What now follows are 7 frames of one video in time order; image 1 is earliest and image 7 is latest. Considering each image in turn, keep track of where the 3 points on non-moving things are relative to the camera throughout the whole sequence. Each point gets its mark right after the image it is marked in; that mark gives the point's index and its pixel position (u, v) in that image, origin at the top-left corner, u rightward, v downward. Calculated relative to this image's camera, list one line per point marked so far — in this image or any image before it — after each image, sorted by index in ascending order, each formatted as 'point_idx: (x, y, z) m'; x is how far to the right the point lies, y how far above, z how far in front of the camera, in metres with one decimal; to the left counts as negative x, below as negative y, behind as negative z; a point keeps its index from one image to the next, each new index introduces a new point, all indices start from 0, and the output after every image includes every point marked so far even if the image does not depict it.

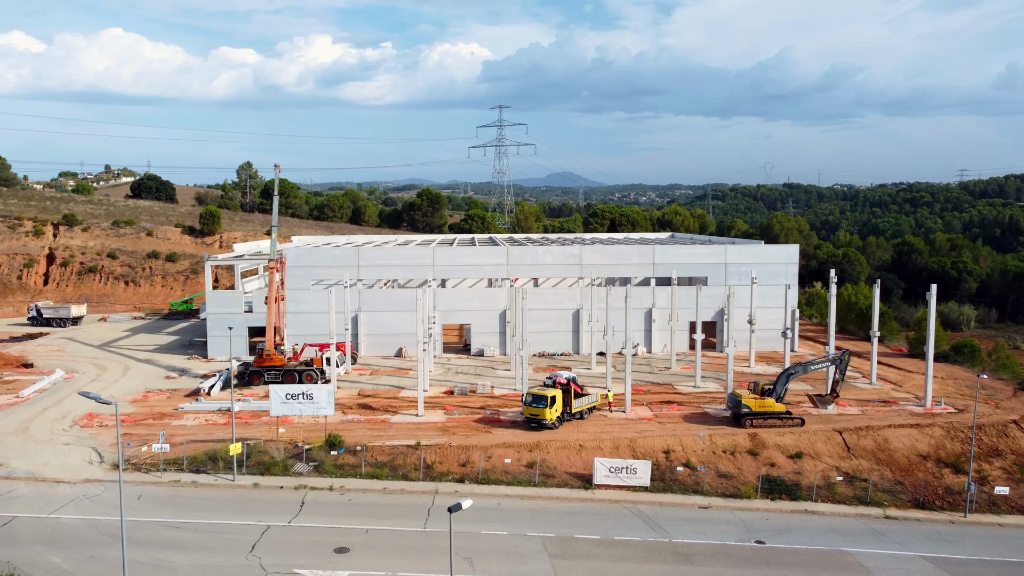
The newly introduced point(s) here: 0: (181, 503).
0: (-8.8, -5.6, +19.4) m
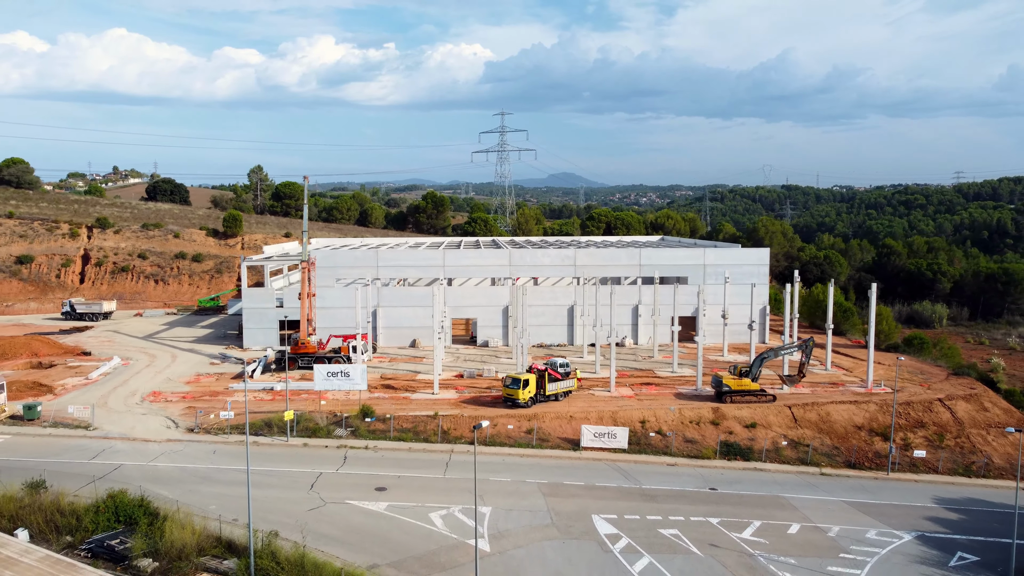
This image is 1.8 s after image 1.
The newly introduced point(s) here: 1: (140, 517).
0: (-8.7, -5.5, +24.3) m
1: (-9.1, -5.6, +17.9) m
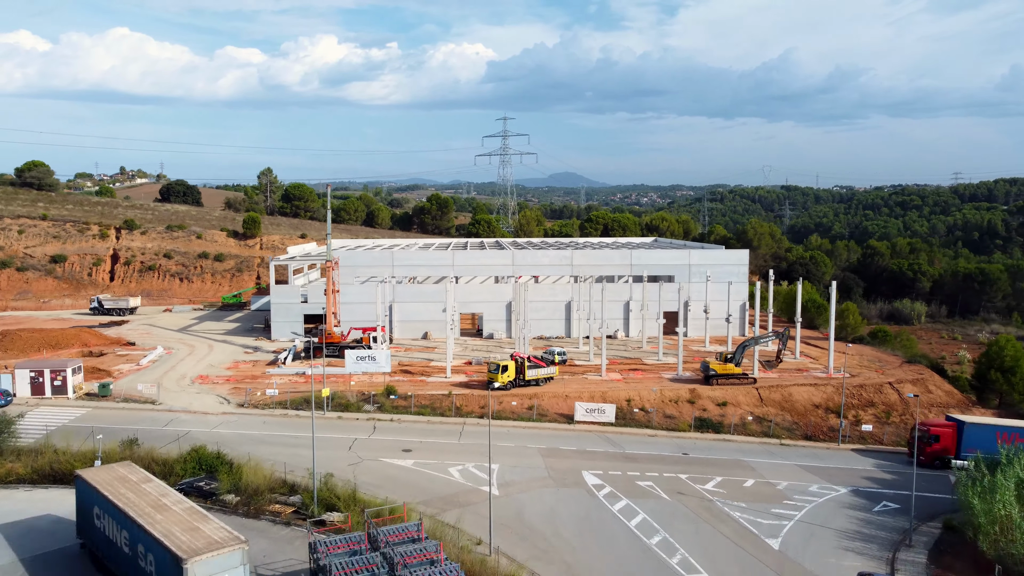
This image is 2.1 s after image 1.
0: (-8.6, -5.3, +28.7) m
1: (-8.9, -5.4, +22.4) m
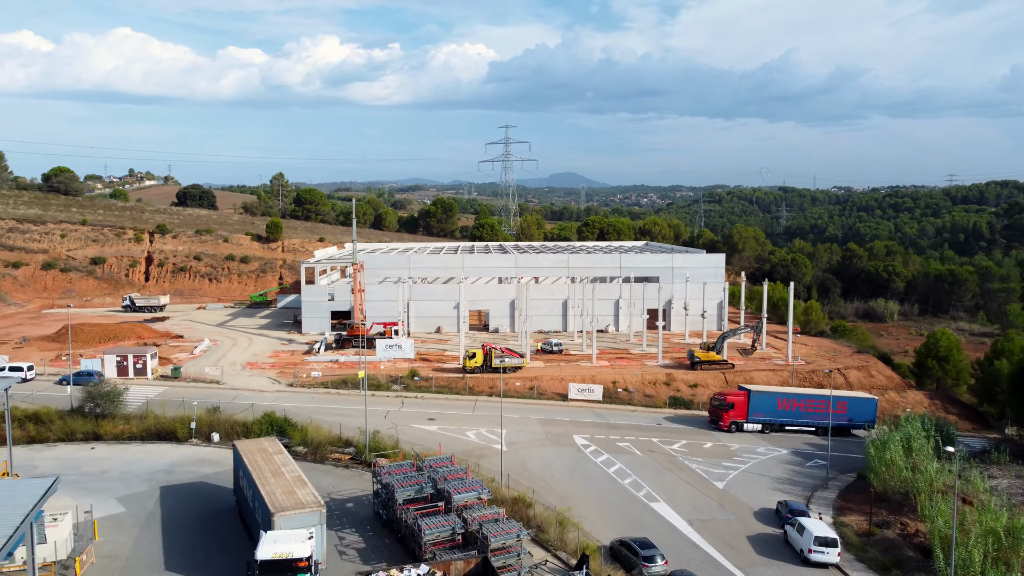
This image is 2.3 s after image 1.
0: (-8.4, -5.3, +34.9) m
1: (-8.7, -5.4, +28.6) m
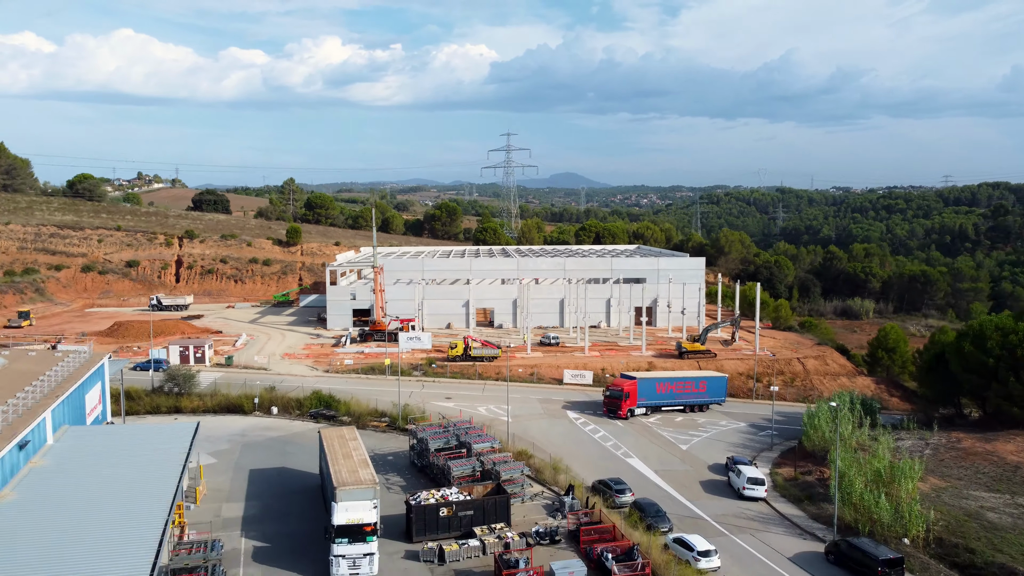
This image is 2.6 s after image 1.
0: (-8.2, -5.3, +41.4) m
1: (-8.6, -5.5, +35.0) m
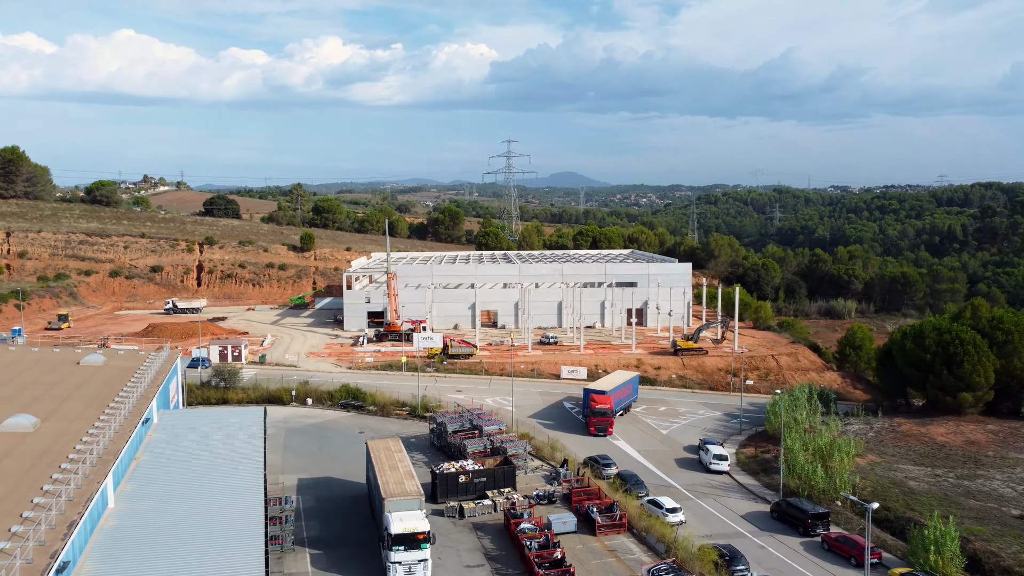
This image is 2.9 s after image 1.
0: (-8.0, -5.7, +46.6) m
1: (-8.4, -5.8, +40.3) m
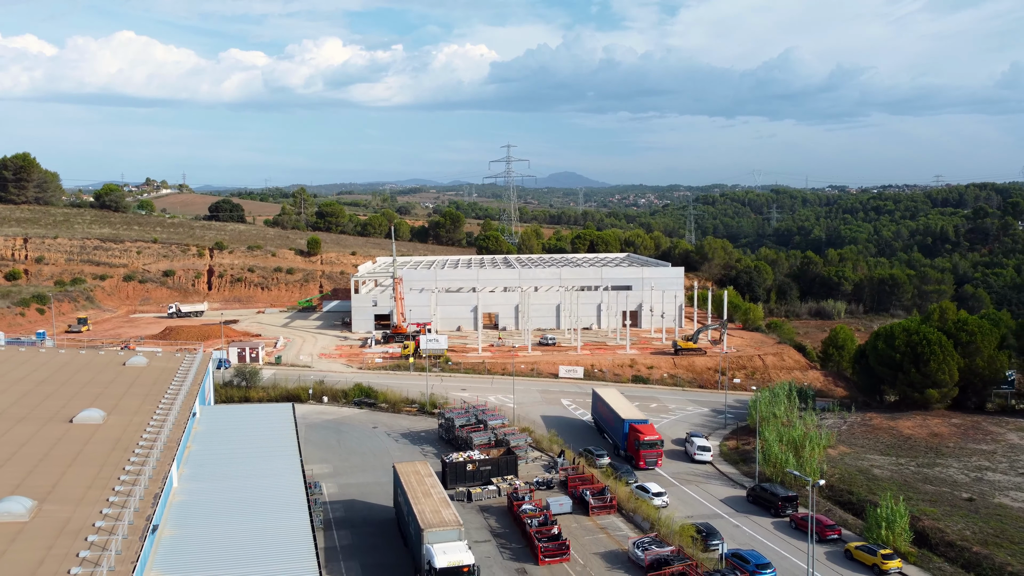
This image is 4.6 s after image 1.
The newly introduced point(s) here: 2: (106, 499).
0: (-7.9, -6.1, +49.7) m
1: (-8.3, -6.2, +43.4) m
2: (-9.5, -4.9, +16.8) m
